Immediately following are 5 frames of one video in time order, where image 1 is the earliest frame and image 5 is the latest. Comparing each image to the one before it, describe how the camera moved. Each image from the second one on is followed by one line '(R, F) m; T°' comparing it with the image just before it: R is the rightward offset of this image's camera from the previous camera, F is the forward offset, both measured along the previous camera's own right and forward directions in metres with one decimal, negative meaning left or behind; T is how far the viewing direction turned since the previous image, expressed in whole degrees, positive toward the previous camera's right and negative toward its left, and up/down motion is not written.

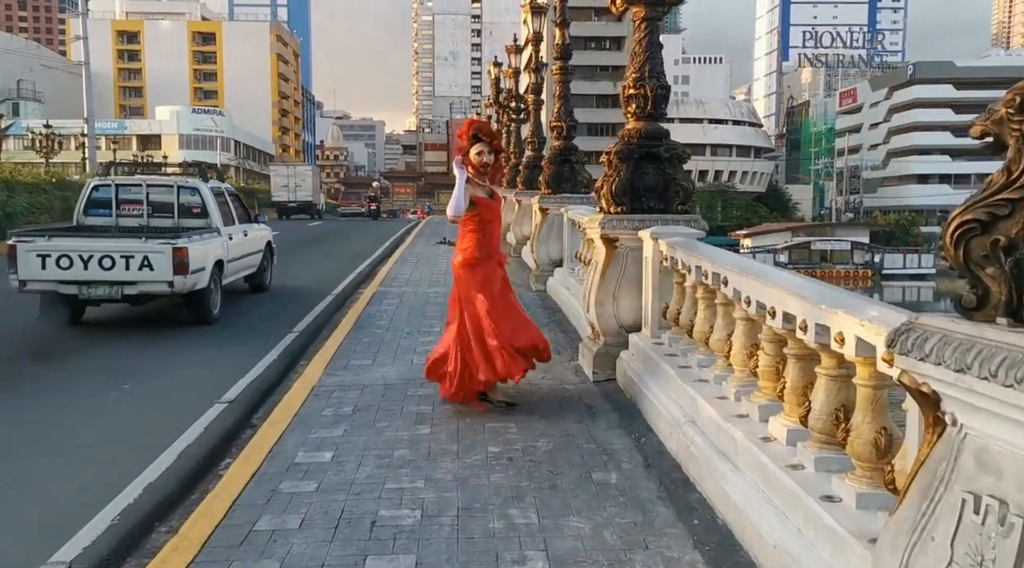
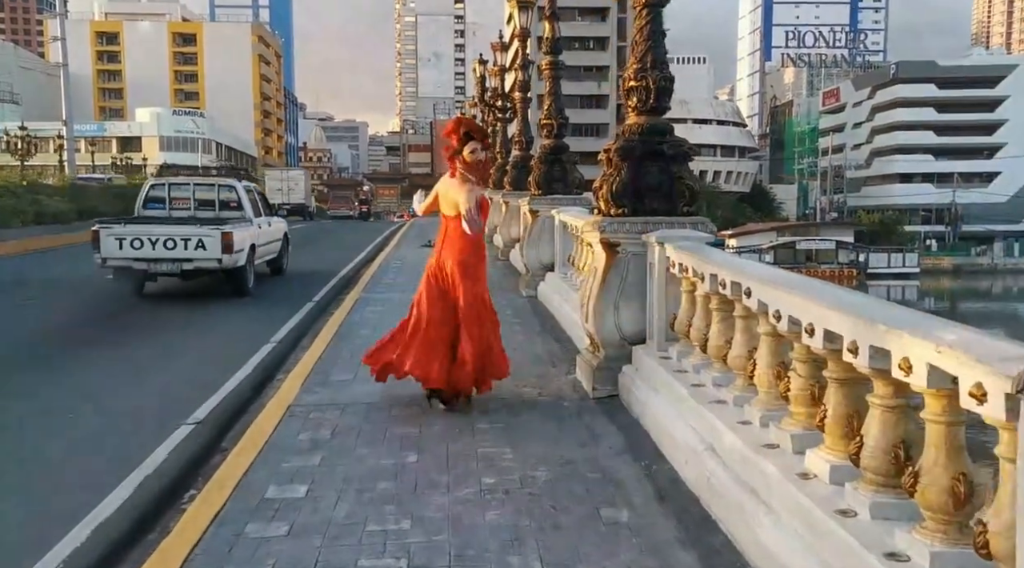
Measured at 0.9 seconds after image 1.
(-0.1, +0.5) m; +1°
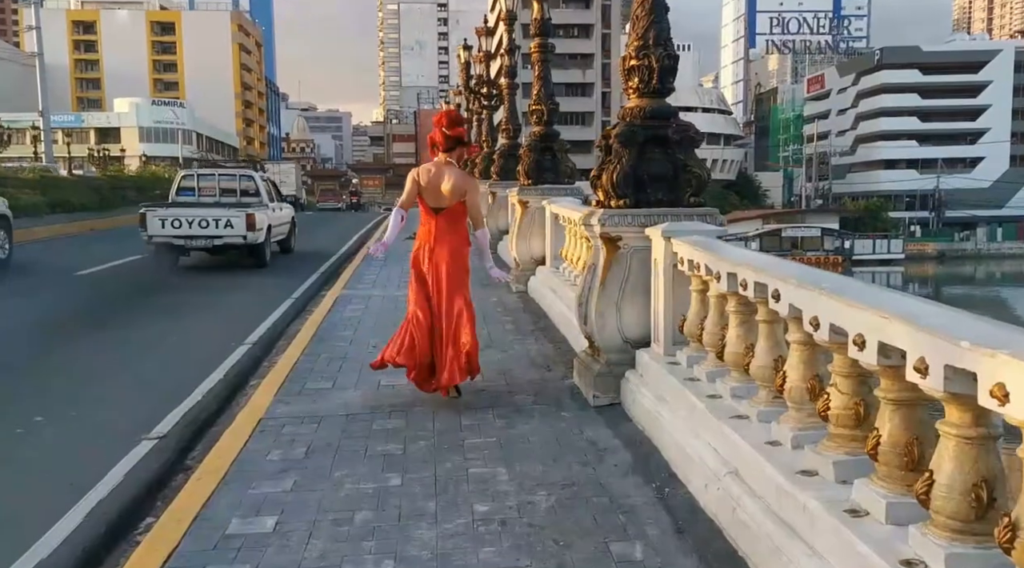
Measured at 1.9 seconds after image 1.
(0.0, +0.5) m; +1°
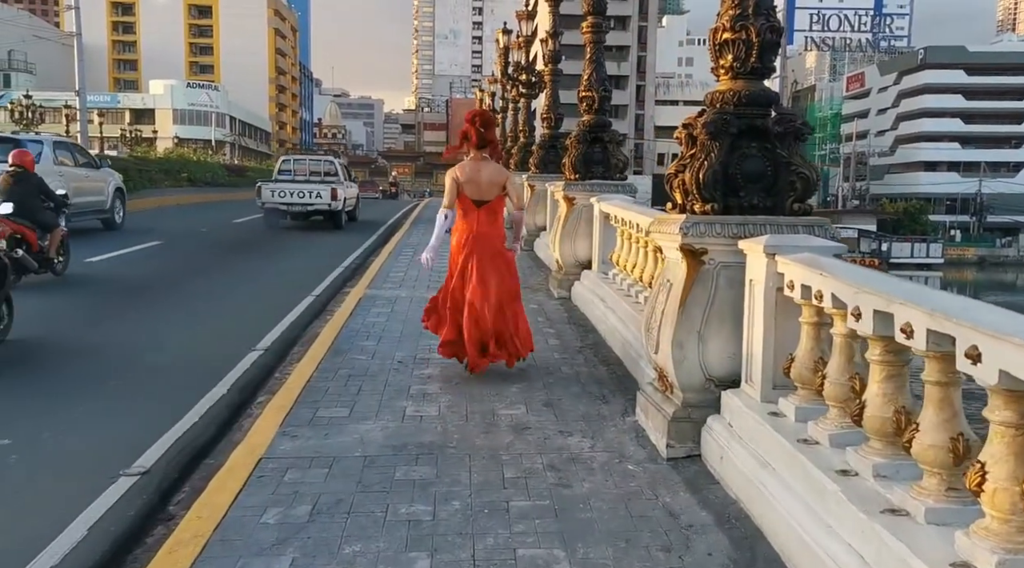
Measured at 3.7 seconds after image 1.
(-0.2, +1.1) m; -2°
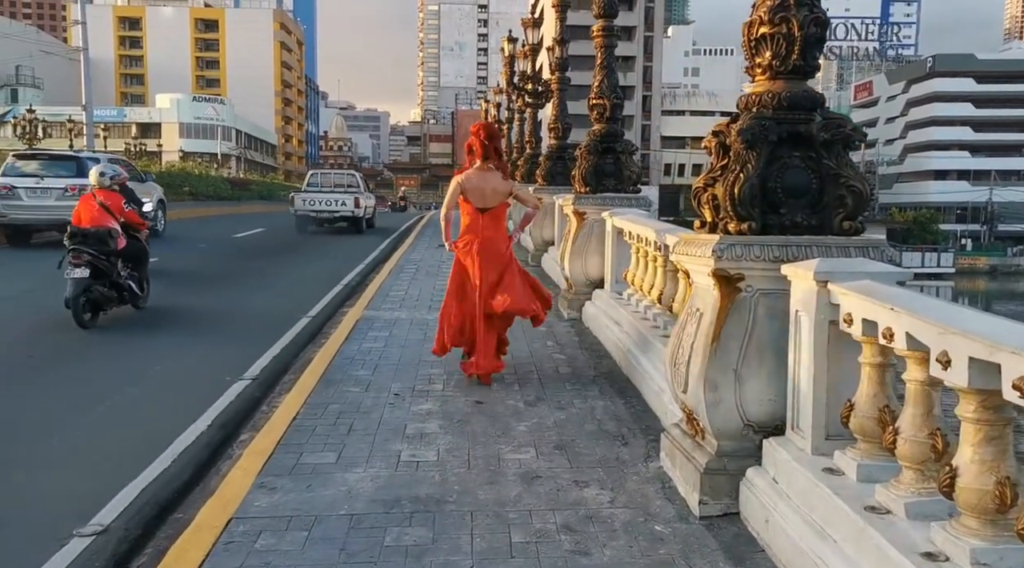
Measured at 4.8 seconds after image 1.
(0.0, +0.6) m; 0°
